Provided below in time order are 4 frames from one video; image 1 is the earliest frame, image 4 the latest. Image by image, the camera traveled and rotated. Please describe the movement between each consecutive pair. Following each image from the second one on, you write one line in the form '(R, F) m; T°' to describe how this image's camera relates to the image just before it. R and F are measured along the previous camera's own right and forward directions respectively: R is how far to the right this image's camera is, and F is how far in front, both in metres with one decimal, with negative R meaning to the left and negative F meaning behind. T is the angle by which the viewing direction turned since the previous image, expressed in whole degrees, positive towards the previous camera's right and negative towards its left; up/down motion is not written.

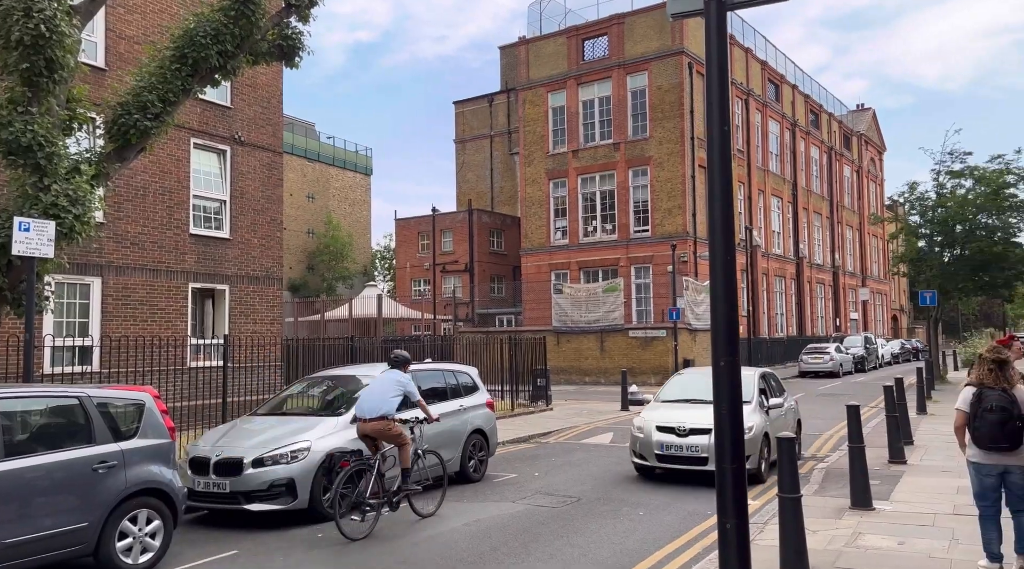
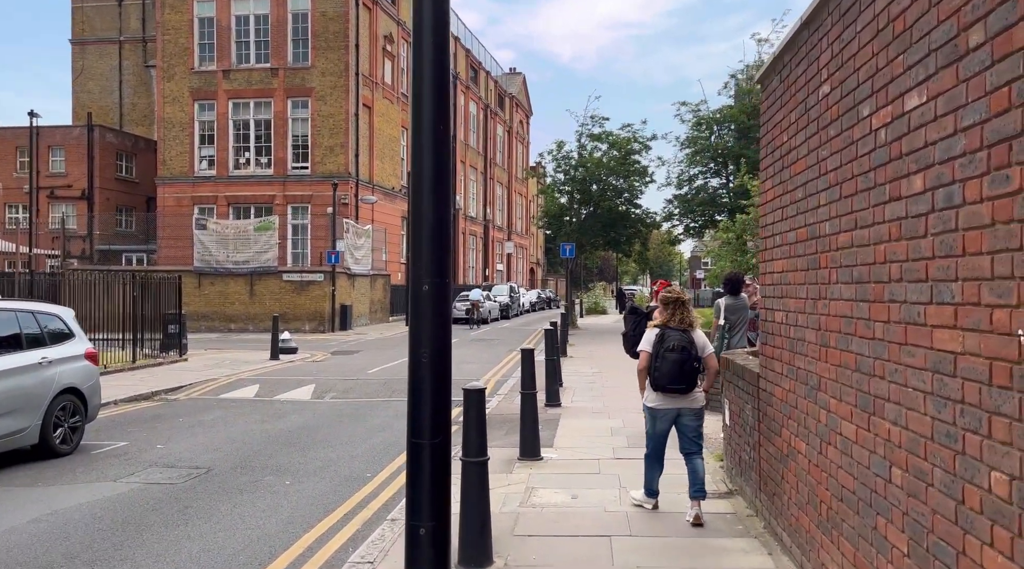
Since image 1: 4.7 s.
(+0.2, +1.6) m; +23°
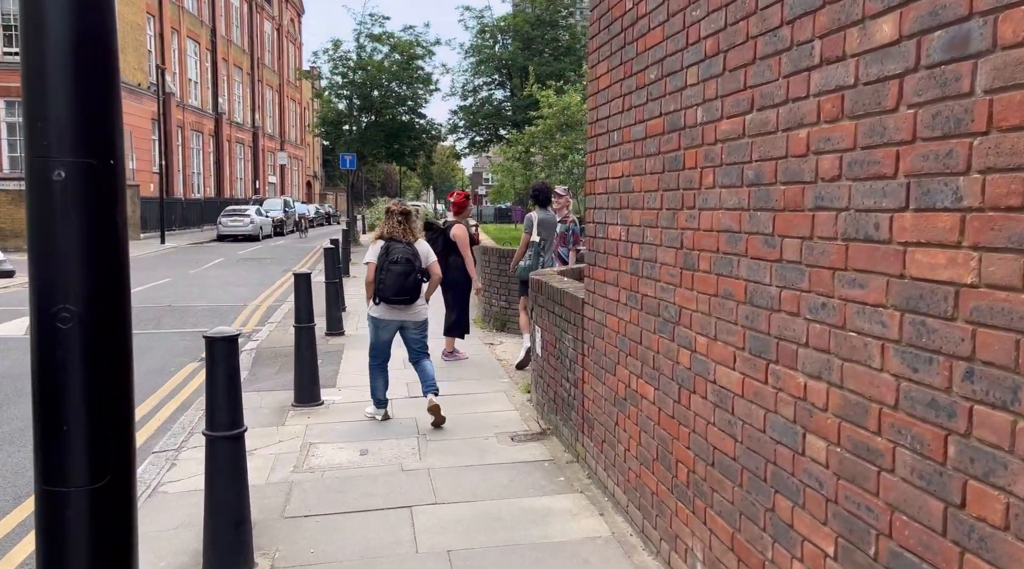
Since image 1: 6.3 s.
(+0.1, +1.4) m; +15°
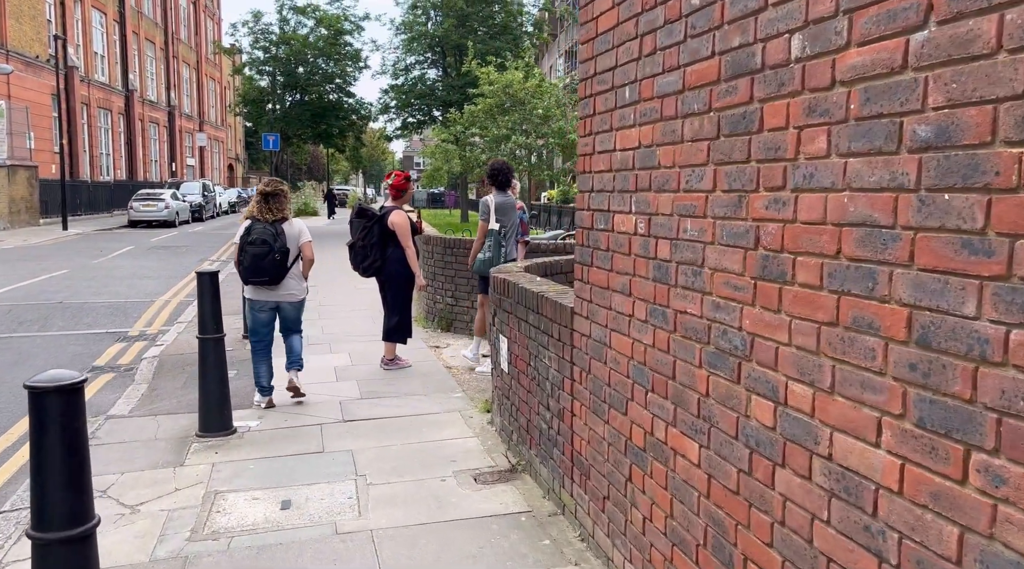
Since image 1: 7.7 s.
(-0.2, +1.3) m; +5°
